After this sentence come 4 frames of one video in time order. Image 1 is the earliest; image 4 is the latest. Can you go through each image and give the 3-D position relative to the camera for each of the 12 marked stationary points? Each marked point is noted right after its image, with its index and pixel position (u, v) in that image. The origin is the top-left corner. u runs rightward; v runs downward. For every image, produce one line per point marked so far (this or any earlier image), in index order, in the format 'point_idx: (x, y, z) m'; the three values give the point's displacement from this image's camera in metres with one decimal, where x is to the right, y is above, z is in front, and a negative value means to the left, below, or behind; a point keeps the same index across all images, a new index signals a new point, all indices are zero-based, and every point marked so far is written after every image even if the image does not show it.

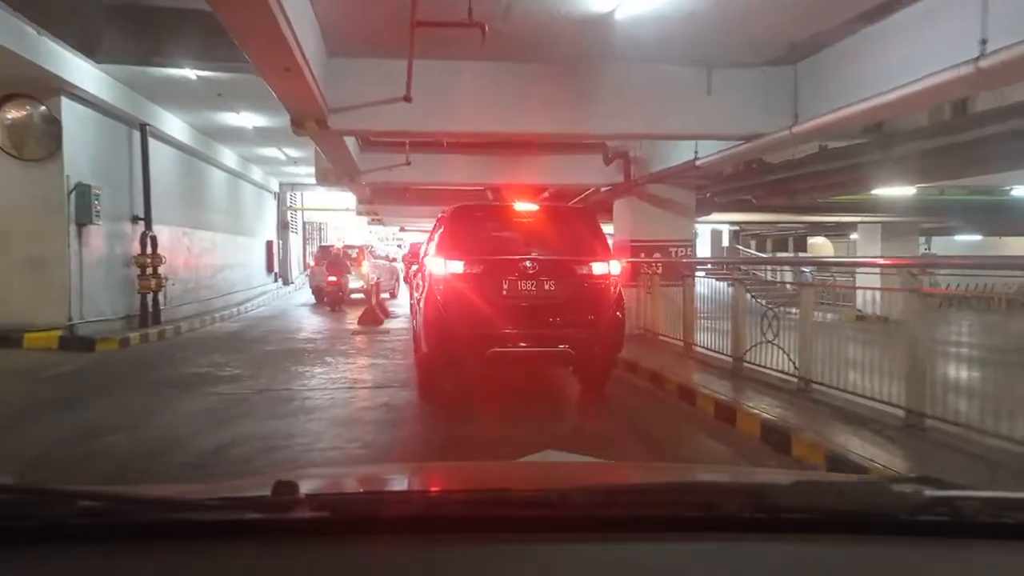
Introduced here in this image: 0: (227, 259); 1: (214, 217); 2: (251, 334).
0: (-5.7, +0.5, +17.5) m
1: (-5.6, +1.3, +16.8) m
2: (-3.9, -0.7, +13.5) m
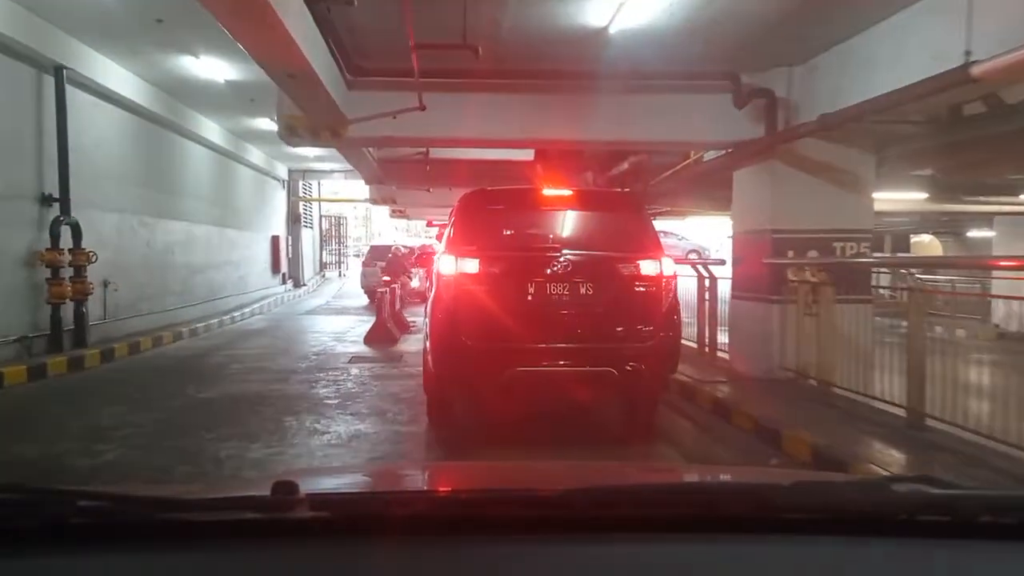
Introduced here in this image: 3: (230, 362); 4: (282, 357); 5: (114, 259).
0: (-4.9, +0.5, +14.3) m
1: (-4.8, +1.3, +13.5) m
2: (-3.2, -0.8, +10.2) m
3: (-3.0, -0.8, +9.3) m
4: (-2.5, -0.8, +10.0) m
5: (-4.7, +0.3, +10.4) m
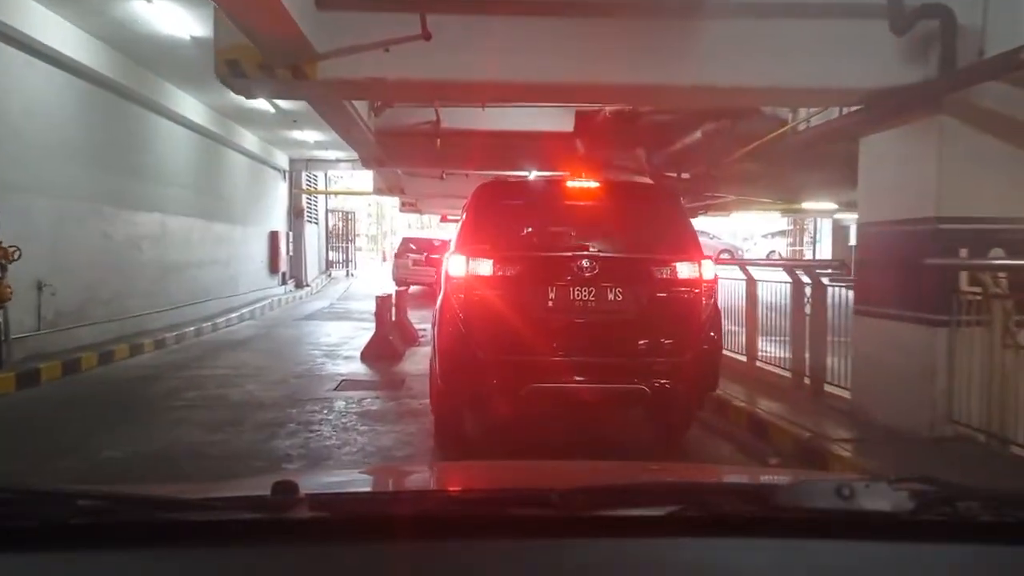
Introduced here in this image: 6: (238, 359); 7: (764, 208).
0: (-4.5, +0.5, +12.4) m
1: (-4.4, +1.3, +11.6) m
2: (-3.0, -0.8, +8.3) m
3: (-2.7, -0.8, +7.4) m
4: (-2.3, -0.8, +8.2) m
5: (-4.4, +0.3, +8.6) m
6: (-2.8, -0.7, +9.0) m
7: (+4.4, +1.4, +15.8) m
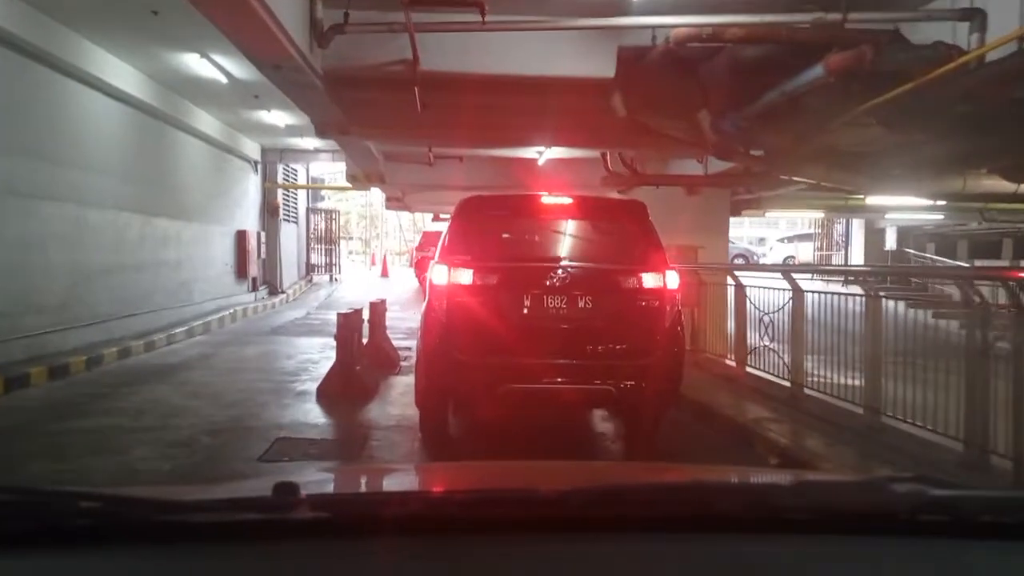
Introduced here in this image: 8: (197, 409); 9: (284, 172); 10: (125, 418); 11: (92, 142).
0: (-4.5, +0.4, +10.2) m
1: (-4.4, +1.2, +9.4) m
2: (-2.9, -0.9, +6.1) m
3: (-2.7, -0.9, +5.2) m
4: (-2.2, -0.9, +5.9) m
5: (-4.3, +0.2, +6.3) m
6: (-2.7, -0.8, +6.8) m
7: (+4.4, +1.3, +13.6) m
8: (-2.3, -0.9, +6.4) m
9: (-4.8, +2.5, +18.9) m
10: (-2.6, -0.9, +6.1) m
11: (-4.4, +1.5, +9.2) m
